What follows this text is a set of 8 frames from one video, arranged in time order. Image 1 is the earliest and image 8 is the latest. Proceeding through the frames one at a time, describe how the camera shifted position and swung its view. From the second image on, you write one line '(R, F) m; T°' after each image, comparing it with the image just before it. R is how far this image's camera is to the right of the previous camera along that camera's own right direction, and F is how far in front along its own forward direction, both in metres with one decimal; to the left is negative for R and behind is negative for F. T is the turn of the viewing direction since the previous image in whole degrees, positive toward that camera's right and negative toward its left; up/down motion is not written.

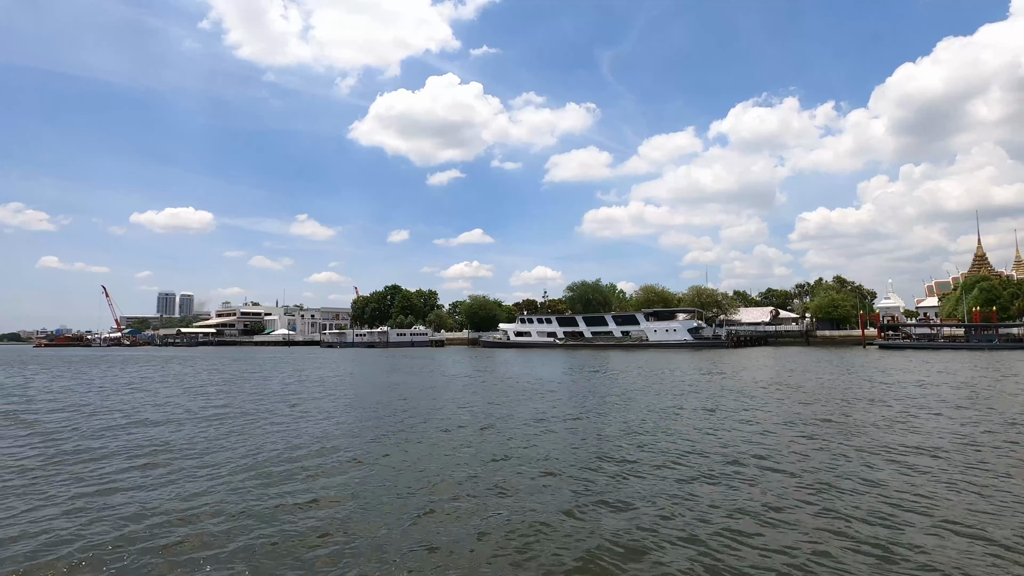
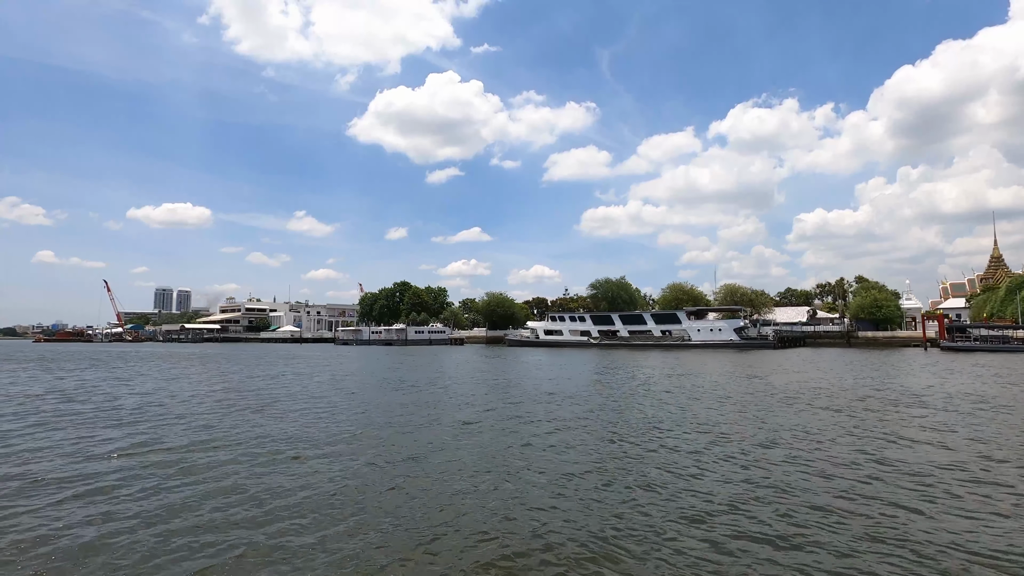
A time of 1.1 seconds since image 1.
(-2.4, +1.8) m; 0°
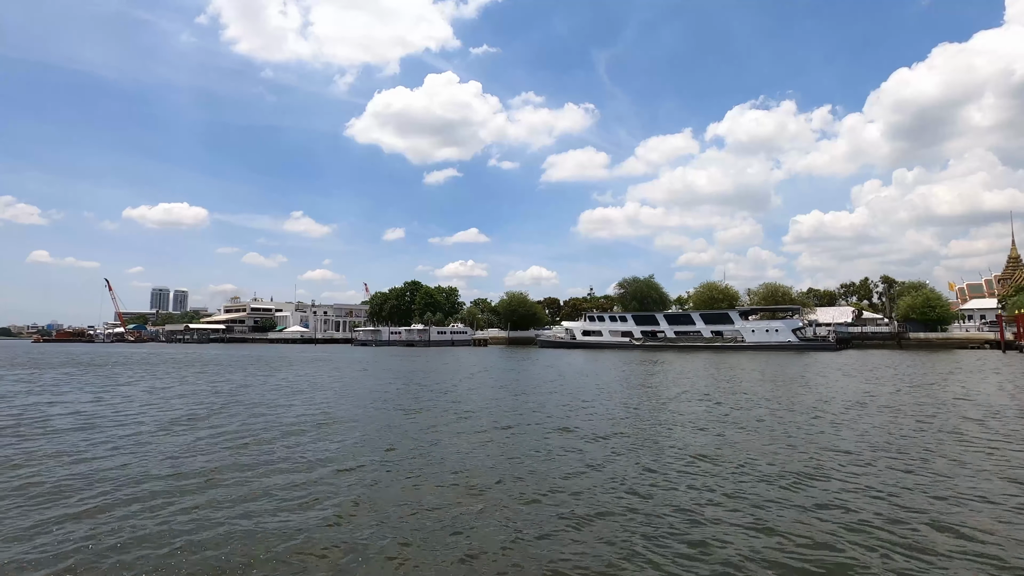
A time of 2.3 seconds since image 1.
(-2.8, +2.0) m; 0°
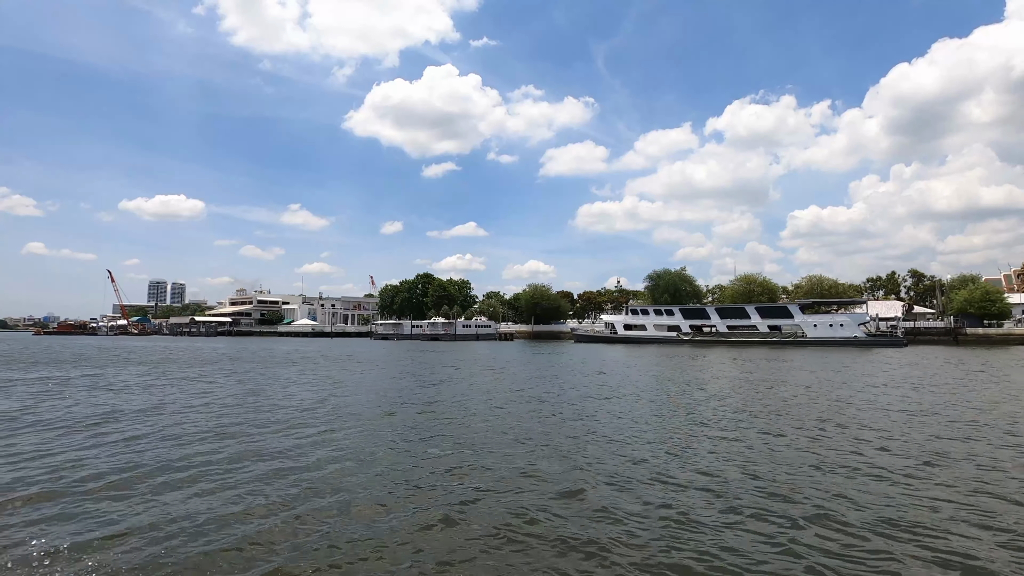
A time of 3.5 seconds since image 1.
(-2.7, +2.1) m; 0°
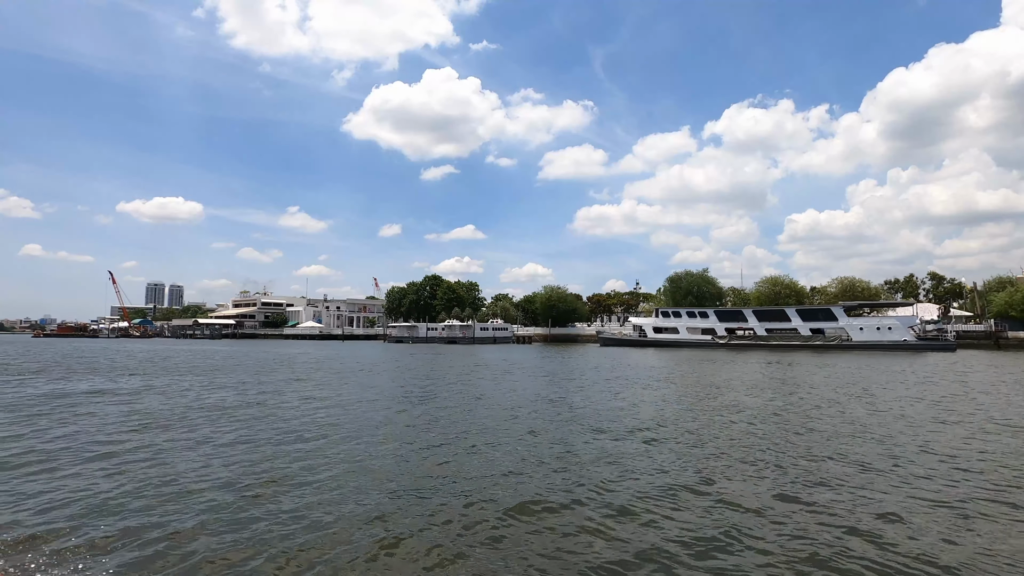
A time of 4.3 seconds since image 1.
(-1.8, +1.4) m; 0°
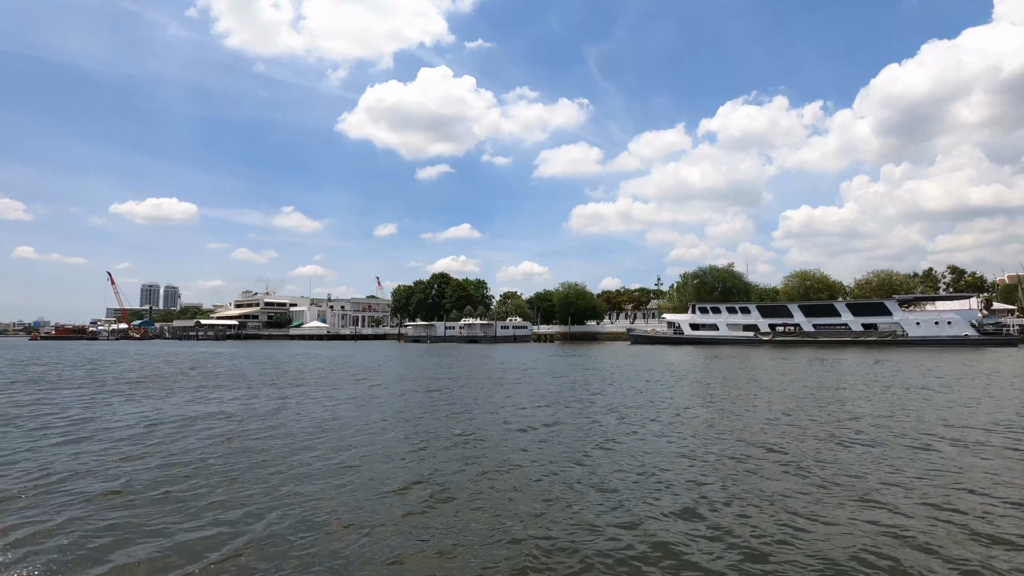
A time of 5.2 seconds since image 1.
(-2.1, +1.6) m; 0°
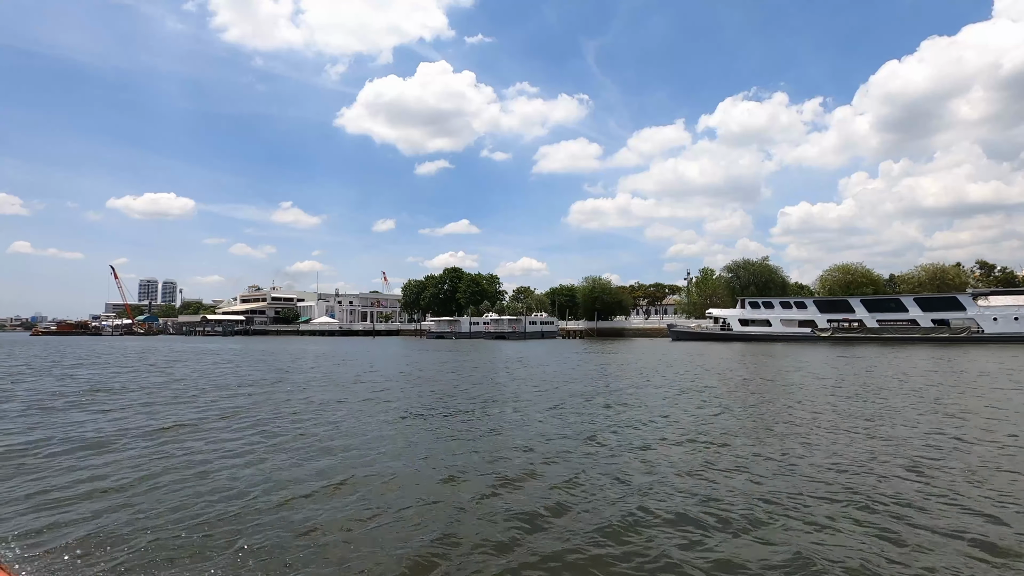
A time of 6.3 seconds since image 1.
(-2.4, +1.9) m; 0°
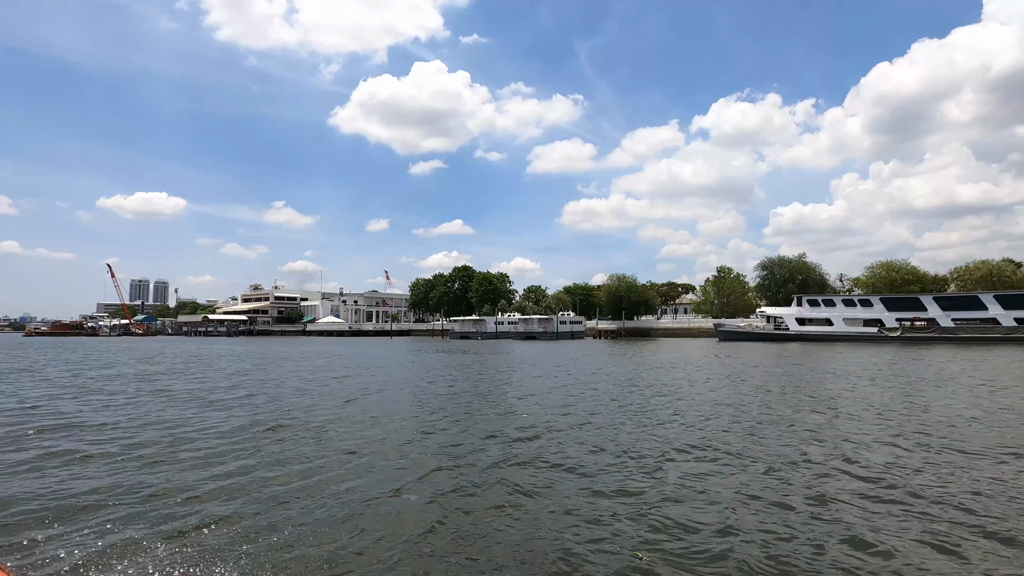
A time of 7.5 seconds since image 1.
(-2.7, +2.1) m; +1°
